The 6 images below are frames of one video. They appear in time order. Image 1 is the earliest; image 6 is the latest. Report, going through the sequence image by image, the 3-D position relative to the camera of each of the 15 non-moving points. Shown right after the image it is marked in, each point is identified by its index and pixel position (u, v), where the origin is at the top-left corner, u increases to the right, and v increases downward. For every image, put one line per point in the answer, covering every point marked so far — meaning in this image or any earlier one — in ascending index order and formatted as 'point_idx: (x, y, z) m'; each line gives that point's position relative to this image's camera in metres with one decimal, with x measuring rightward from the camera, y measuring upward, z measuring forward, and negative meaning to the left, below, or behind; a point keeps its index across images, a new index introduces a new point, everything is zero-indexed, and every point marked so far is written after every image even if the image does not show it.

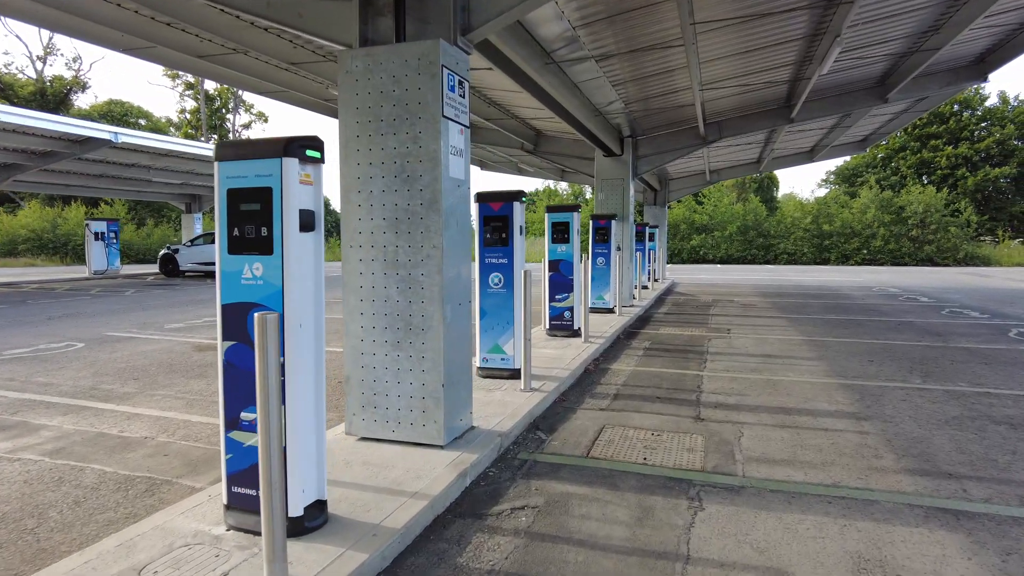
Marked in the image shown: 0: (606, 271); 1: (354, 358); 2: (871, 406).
0: (+1.8, +0.3, +12.1) m
1: (-1.1, -0.5, +4.4) m
2: (+3.2, -1.1, +5.8) m
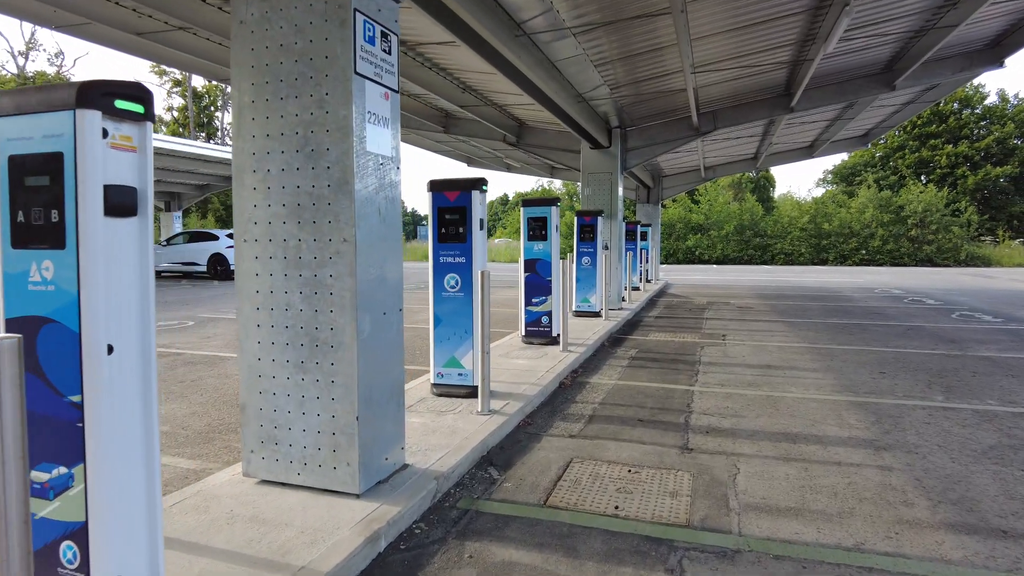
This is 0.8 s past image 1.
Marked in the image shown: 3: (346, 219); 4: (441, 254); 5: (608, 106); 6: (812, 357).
0: (+1.4, +0.3, +11.2) m
1: (-1.4, -0.5, +3.5) m
2: (+2.9, -1.1, +4.9) m
3: (-0.8, +0.3, +3.3) m
4: (-0.6, +0.3, +5.5) m
5: (+1.6, +3.1, +11.0) m
6: (+3.7, -0.9, +8.0) m
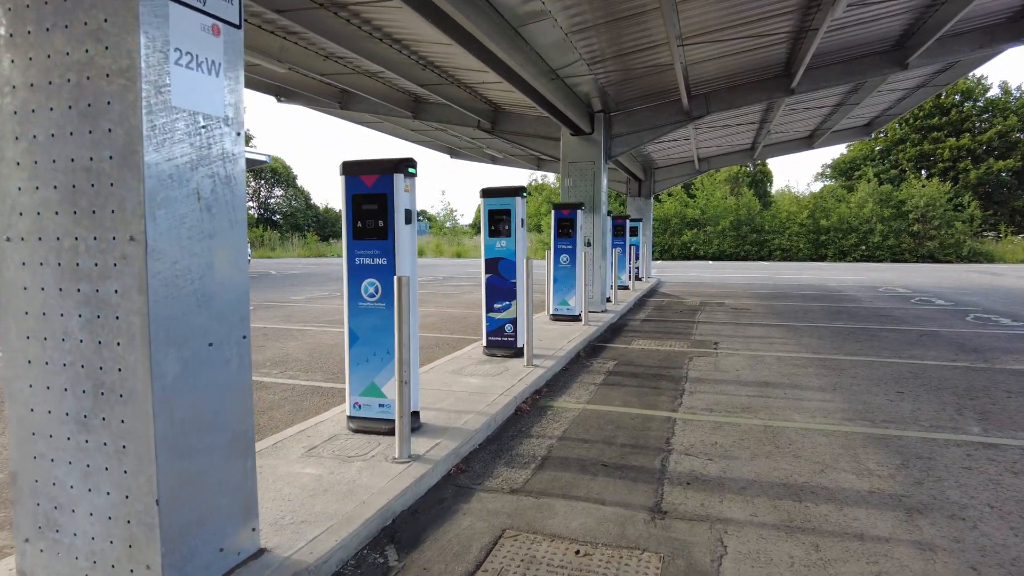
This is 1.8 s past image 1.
0: (+0.9, +0.3, +10.1) m
1: (-1.9, -0.6, +2.4) m
2: (+2.5, -1.1, +3.9) m
3: (-1.3, +0.3, +2.2) m
4: (-1.0, +0.2, +4.4) m
5: (+1.2, +3.1, +9.9) m
6: (+3.2, -0.9, +6.9) m
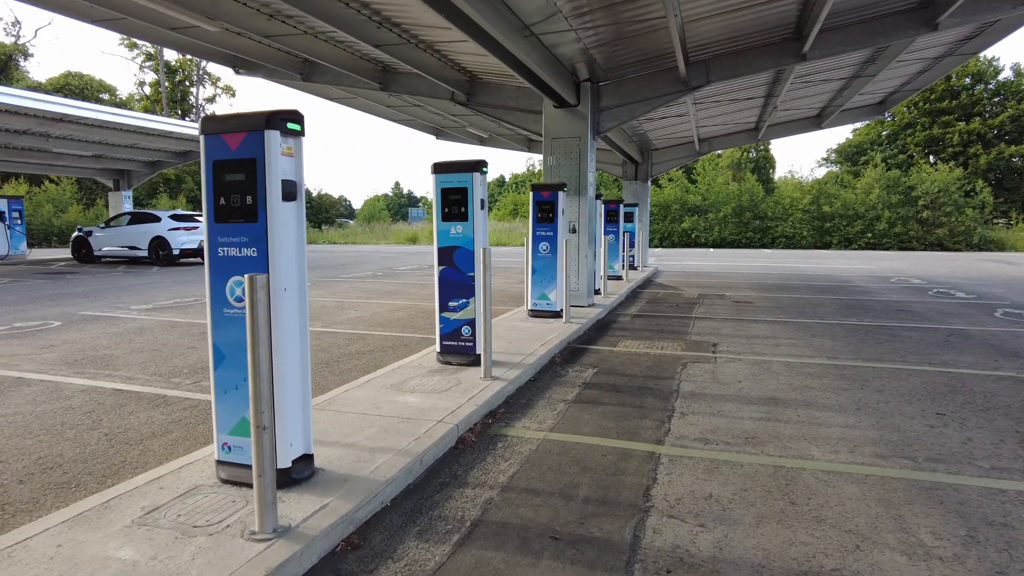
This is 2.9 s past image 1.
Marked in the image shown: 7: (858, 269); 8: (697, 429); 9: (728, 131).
0: (+0.5, +0.4, +8.9) m
1: (-2.3, -0.6, +1.3) m
2: (+2.1, -1.2, +2.7) m
3: (-1.7, +0.2, +1.0) m
4: (-1.4, +0.2, +3.2) m
5: (+0.8, +3.2, +8.7) m
6: (+2.8, -0.9, +5.7) m
7: (+10.7, +0.6, +19.9) m
8: (+1.3, -1.0, +4.5) m
9: (+6.0, +4.4, +18.1) m
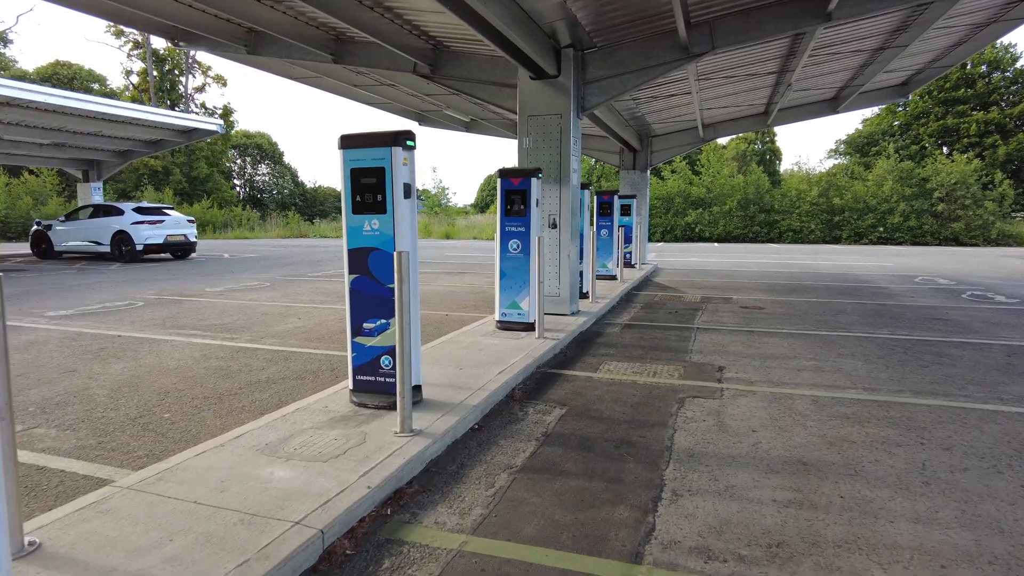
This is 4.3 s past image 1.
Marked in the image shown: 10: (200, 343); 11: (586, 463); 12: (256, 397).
0: (+0.1, +0.3, +7.4) m
1: (-2.7, -0.8, -0.2) m
2: (+1.6, -1.3, +1.2) m
3: (-2.1, +0.1, -0.5) m
4: (-1.9, +0.1, +1.7) m
5: (+0.4, +3.1, +7.1) m
6: (+2.4, -1.0, +4.2) m
7: (+10.3, +0.6, +18.3) m
8: (+0.9, -1.1, +3.0) m
9: (+5.7, +4.4, +16.5) m
10: (-3.6, -0.6, +7.4) m
11: (+0.4, -1.0, +3.8) m
12: (-2.1, -0.9, +5.2) m
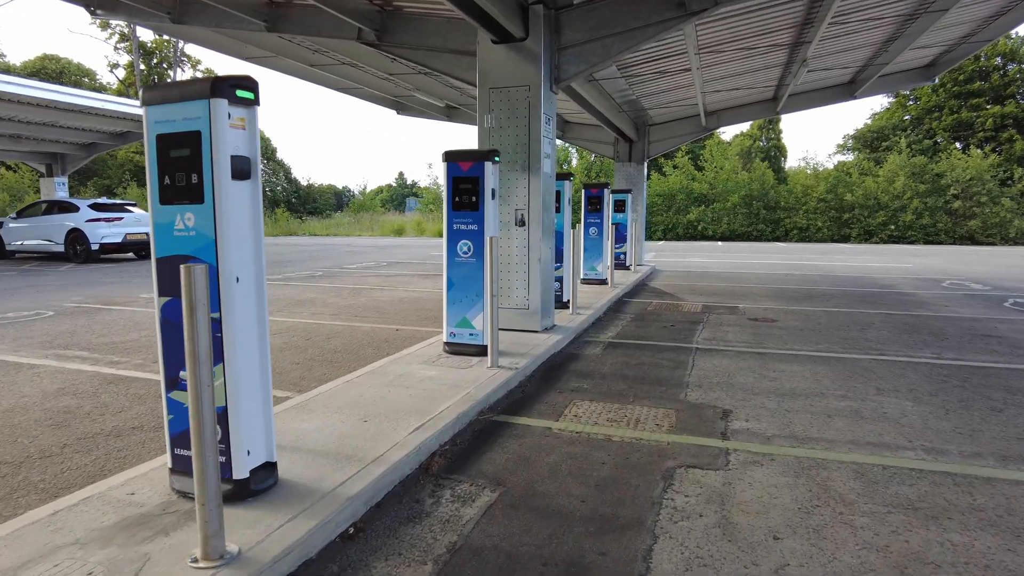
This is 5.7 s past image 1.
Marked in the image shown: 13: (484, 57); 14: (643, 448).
0: (-0.3, +0.2, +5.9) m
1: (-3.2, -0.9, -1.7) m
2: (+1.1, -1.5, -0.3) m
3: (-2.6, -0.1, -2.0) m
4: (-2.4, 0.0, +0.2) m
5: (-0.1, +3.0, +5.6) m
6: (+1.9, -1.1, +2.7) m
7: (+9.9, +0.5, +16.8) m
8: (+0.4, -1.3, +1.5) m
9: (+5.3, +4.3, +14.9) m
10: (-4.0, -0.7, +5.9) m
11: (0.0, -1.2, +2.3) m
12: (-2.5, -1.0, +3.7) m
13: (-0.3, +2.5, +7.1) m
14: (+0.8, -1.0, +4.0) m
